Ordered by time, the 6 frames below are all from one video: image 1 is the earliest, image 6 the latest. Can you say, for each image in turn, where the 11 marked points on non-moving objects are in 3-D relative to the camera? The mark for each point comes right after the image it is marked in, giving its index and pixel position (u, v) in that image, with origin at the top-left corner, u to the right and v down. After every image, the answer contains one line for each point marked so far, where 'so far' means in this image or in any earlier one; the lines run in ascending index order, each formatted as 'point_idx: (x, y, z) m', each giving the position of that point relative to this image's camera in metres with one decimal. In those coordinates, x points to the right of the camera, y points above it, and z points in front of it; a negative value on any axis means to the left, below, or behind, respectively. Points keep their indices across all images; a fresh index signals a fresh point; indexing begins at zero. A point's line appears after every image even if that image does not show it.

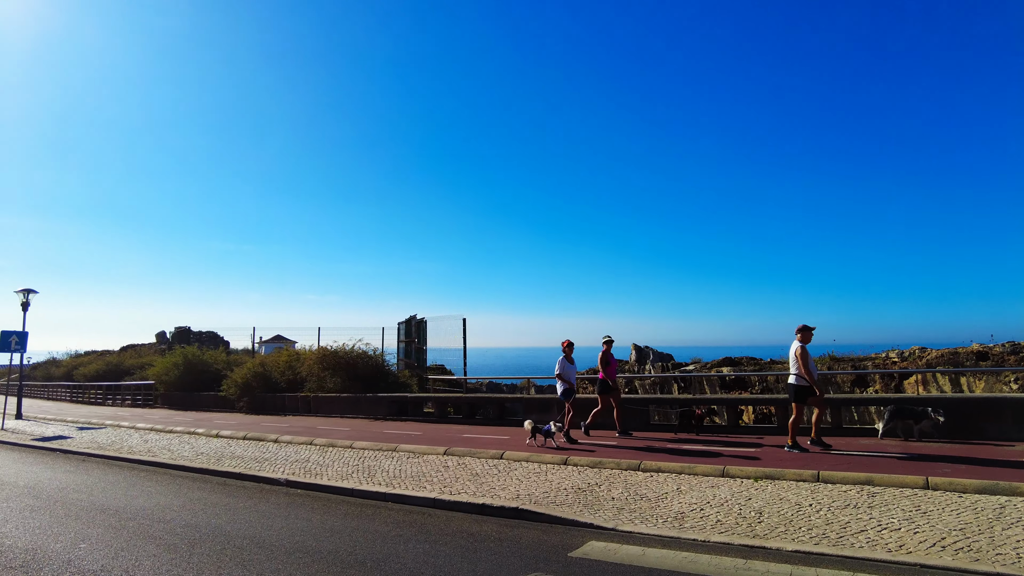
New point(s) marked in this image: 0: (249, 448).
0: (-5.5, -3.4, +12.2) m
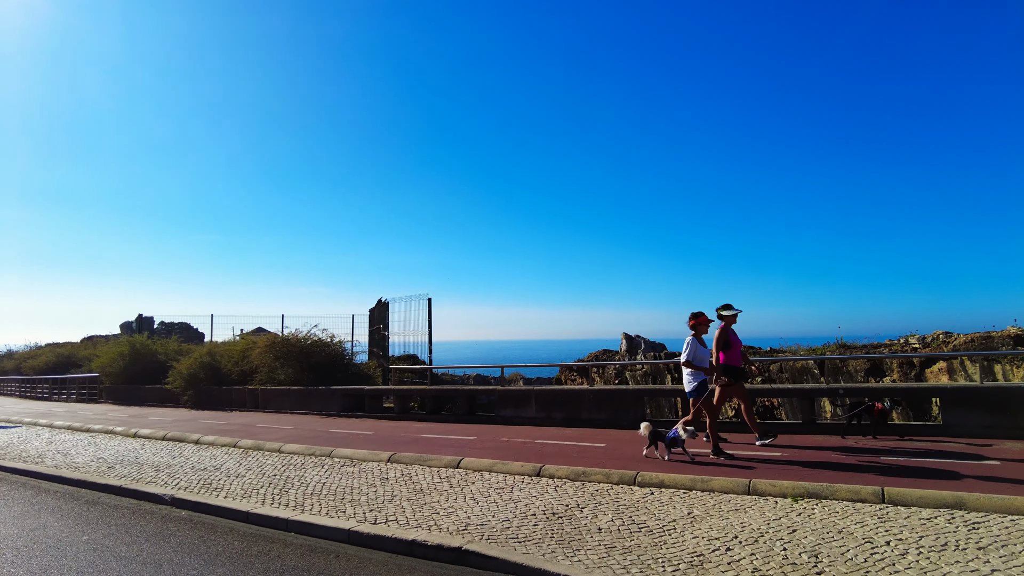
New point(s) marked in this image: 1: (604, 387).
0: (-6.1, -2.8, +10.1) m
1: (+1.5, -1.7, +9.8) m
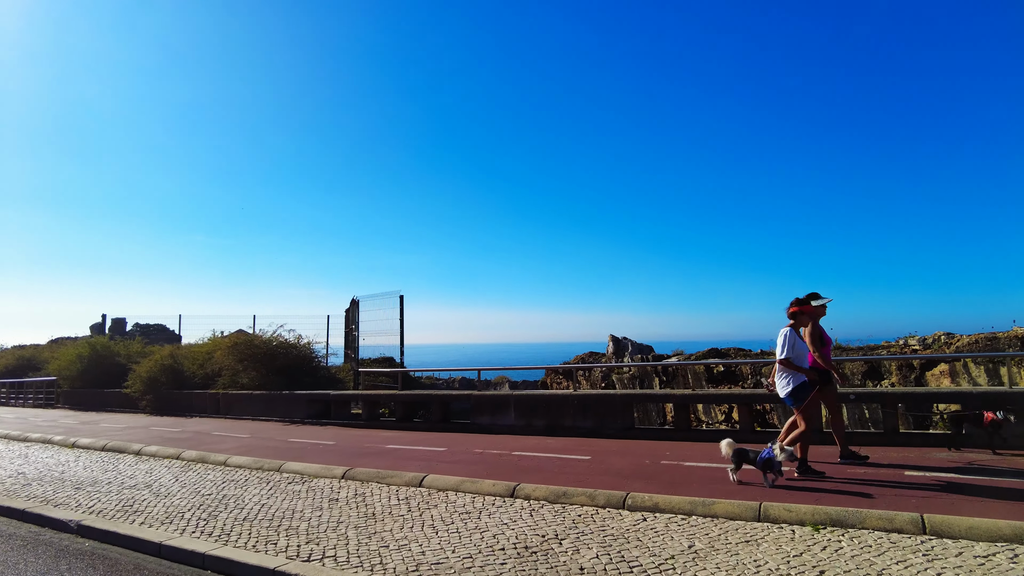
0: (-6.5, -2.7, +9.0) m
1: (+1.2, -1.6, +8.9) m
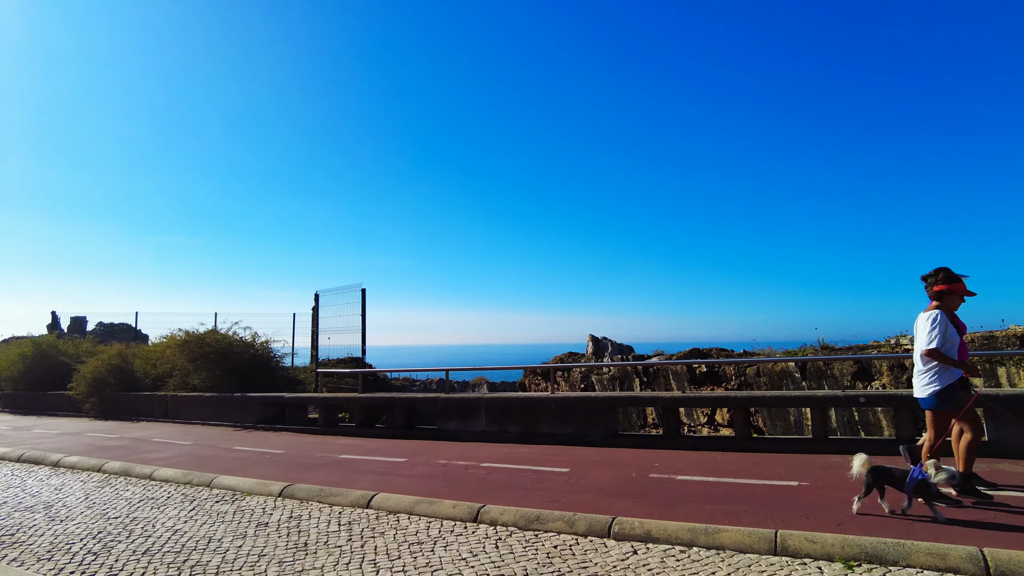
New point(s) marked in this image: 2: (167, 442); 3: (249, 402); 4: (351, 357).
0: (-6.9, -2.6, +7.8) m
1: (+0.8, -1.5, +8.0) m
2: (-6.1, -2.7, +10.3) m
3: (-5.4, -2.3, +11.9) m
4: (-3.9, -1.7, +14.2) m
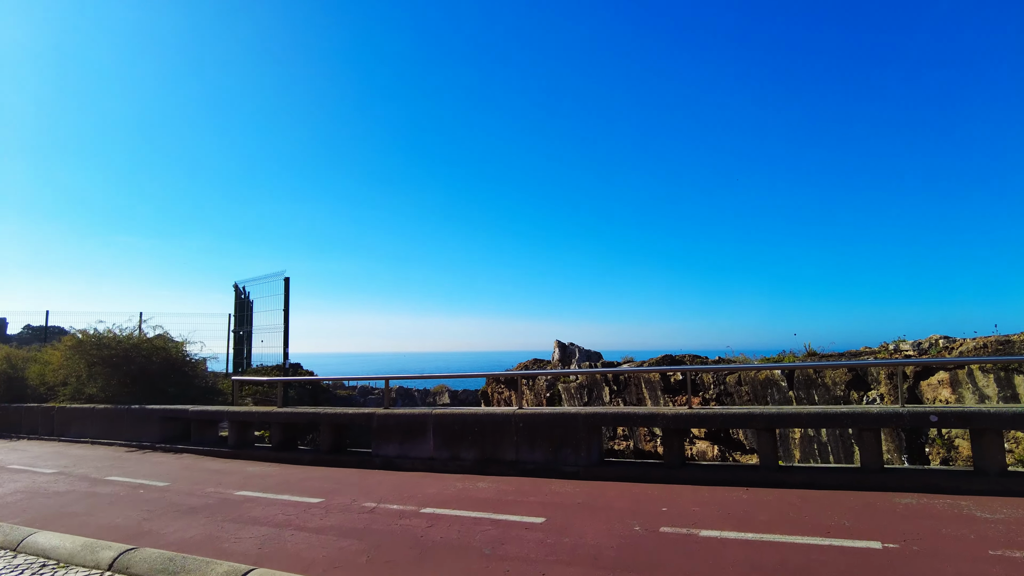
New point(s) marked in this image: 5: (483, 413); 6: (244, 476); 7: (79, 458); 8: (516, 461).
0: (-7.3, -2.3, +5.5) m
1: (+0.3, -1.3, +6.1) m
2: (-6.7, -2.5, +8.1) m
3: (-6.1, -2.1, +9.7) m
4: (-4.8, -1.5, +12.1) m
5: (-0.3, -1.4, +6.4) m
6: (-3.2, -2.2, +7.0) m
7: (-6.4, -2.5, +8.7) m
8: (+0.1, -1.8, +6.2) m
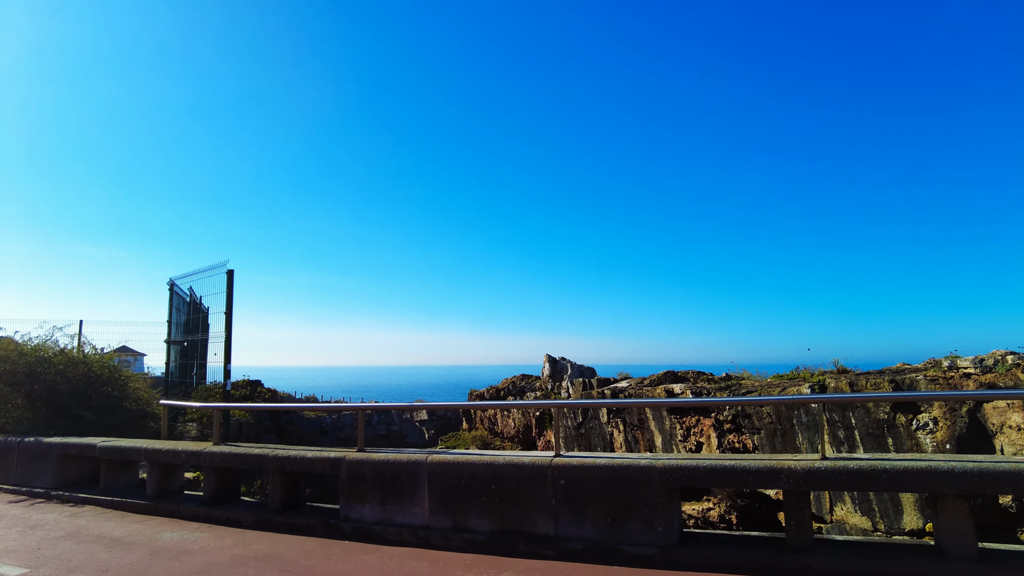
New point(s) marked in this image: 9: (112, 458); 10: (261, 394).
0: (-7.0, -2.1, +3.2) m
1: (+0.6, -1.2, +4.1) m
2: (-6.5, -2.4, +5.8) m
3: (-5.9, -2.1, +7.4) m
4: (-4.7, -1.6, +9.9) m
5: (-0.1, -1.3, +4.4) m
6: (-3.0, -2.1, +4.8) m
7: (-6.3, -2.5, +6.4) m
8: (+0.3, -1.8, +4.2) m
9: (-4.7, -2.0, +6.9) m
10: (-6.9, -2.9, +16.0) m
